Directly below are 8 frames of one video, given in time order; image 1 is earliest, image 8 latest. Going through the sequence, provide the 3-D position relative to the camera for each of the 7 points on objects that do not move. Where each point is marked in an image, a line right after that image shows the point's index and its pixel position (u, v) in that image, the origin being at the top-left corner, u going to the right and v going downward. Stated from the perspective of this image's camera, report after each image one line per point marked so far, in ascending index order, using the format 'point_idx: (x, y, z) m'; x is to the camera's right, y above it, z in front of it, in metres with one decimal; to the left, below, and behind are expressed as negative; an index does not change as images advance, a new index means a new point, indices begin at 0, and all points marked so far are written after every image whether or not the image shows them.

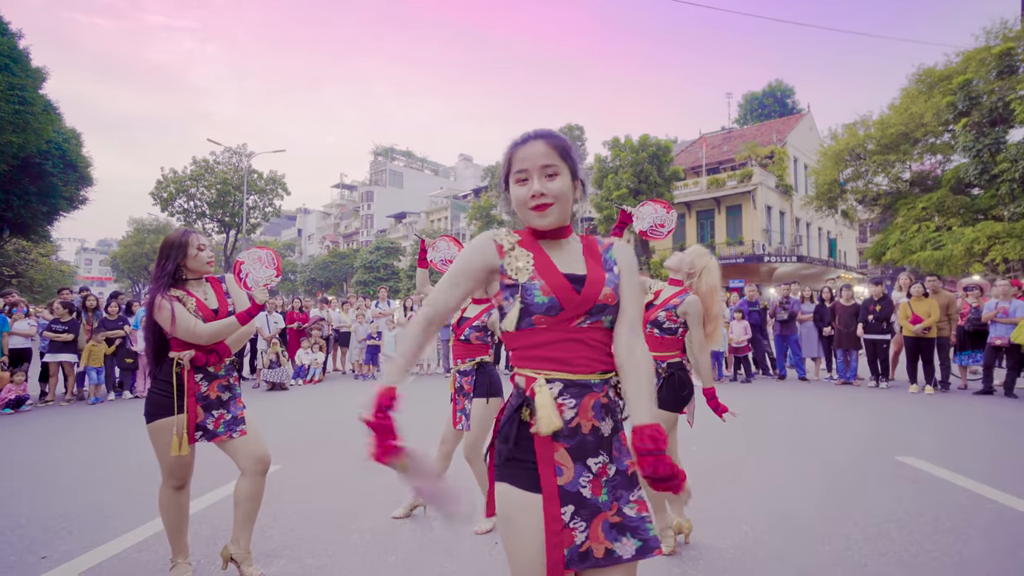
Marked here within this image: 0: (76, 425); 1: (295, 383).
0: (-5.6, -1.6, +7.6) m
1: (-3.6, -1.6, +10.3) m
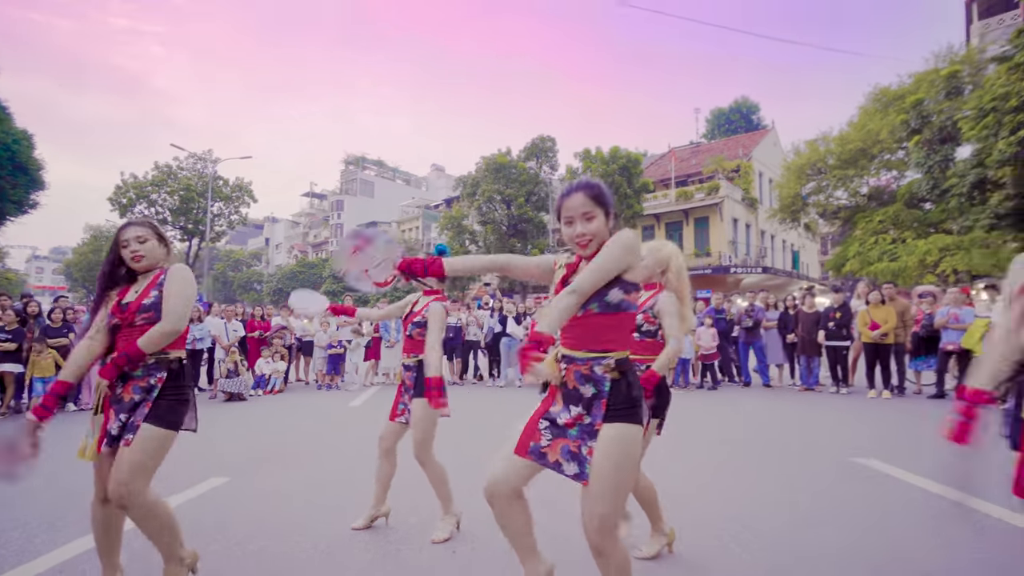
0: (-6.0, -1.7, +7.2) m
1: (-4.2, -1.7, +10.0) m
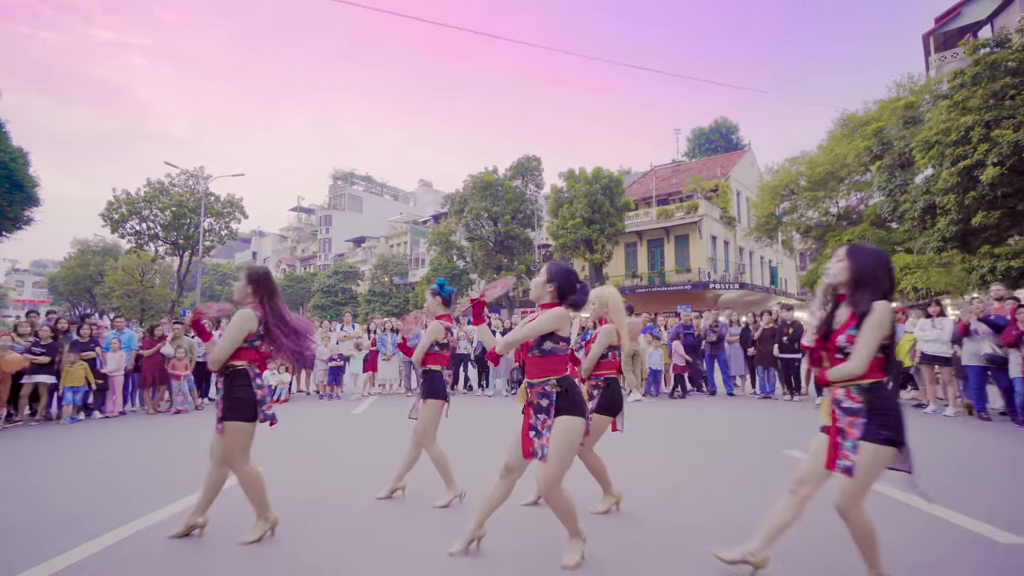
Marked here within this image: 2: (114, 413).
0: (-6.2, -1.9, +8.0) m
1: (-4.4, -2.0, +10.8) m
2: (-6.2, -1.9, +9.7) m
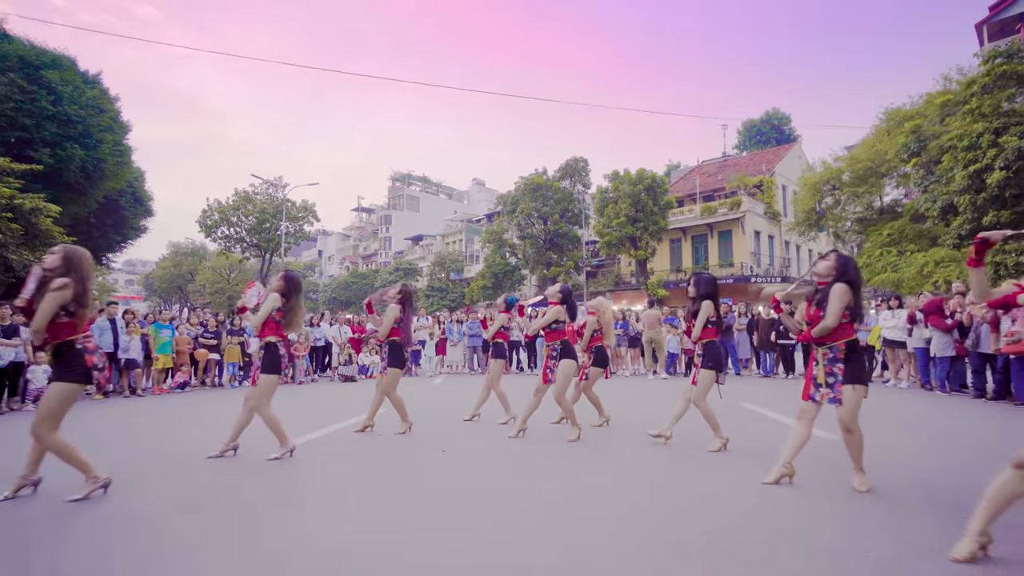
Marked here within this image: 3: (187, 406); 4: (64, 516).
0: (-5.4, -1.9, +11.1) m
1: (-3.4, -2.0, +13.7) m
2: (-5.4, -1.9, +12.7) m
3: (-5.2, -1.8, +9.8) m
4: (-3.0, -1.5, +4.0) m
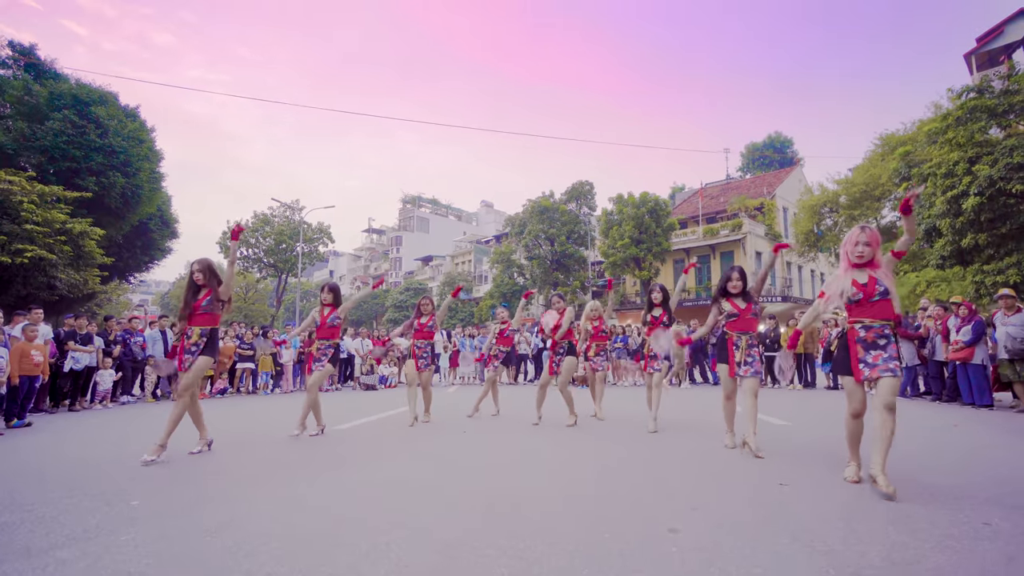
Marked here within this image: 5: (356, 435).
0: (-5.3, -2.3, +12.2) m
1: (-3.2, -2.5, +14.9) m
2: (-5.2, -2.3, +13.9) m
3: (-5.1, -2.1, +10.9) m
4: (-2.9, -1.6, +5.2) m
5: (-1.8, -1.7, +7.1) m
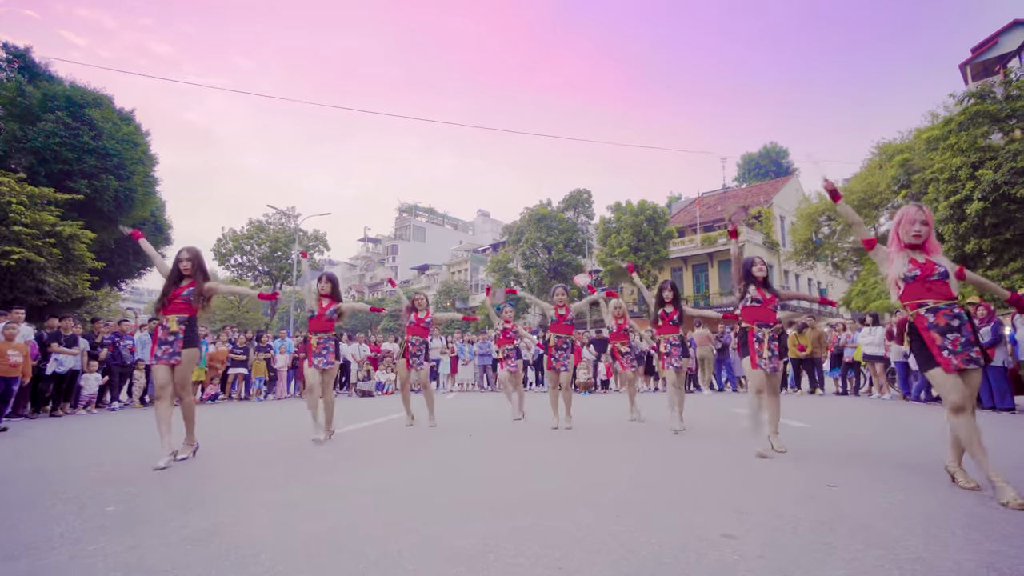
0: (-5.2, -2.3, +11.8) m
1: (-3.2, -2.5, +14.5) m
2: (-5.2, -2.4, +13.5) m
3: (-5.1, -2.1, +10.5) m
4: (-2.9, -1.5, +4.8) m
5: (-1.8, -1.7, +6.7) m
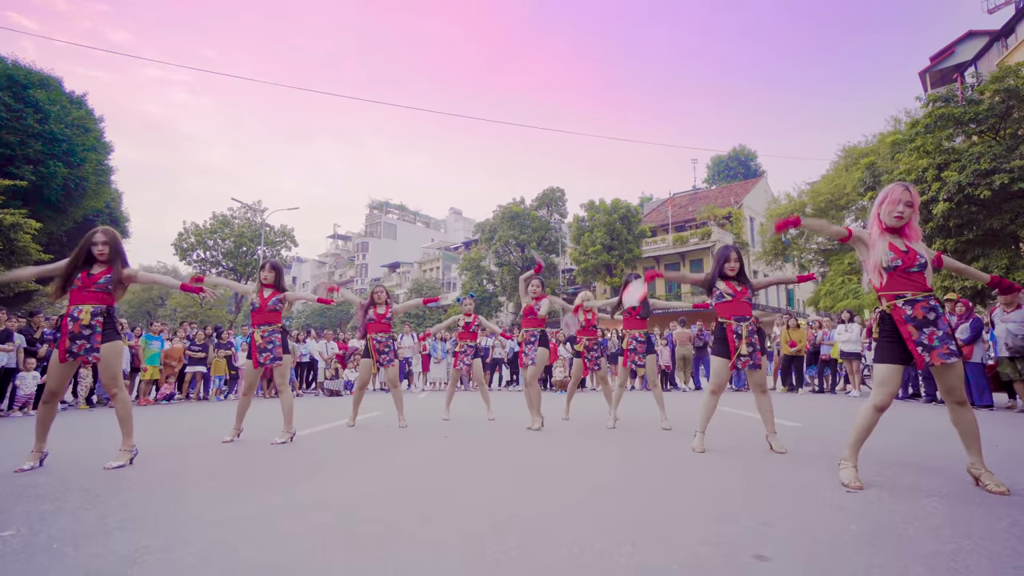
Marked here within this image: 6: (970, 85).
0: (-5.7, -2.2, +11.2) m
1: (-3.8, -2.4, +13.9) m
2: (-5.7, -2.3, +12.9) m
3: (-5.5, -2.0, +9.9) m
4: (-3.0, -1.4, +4.3) m
5: (-2.0, -1.6, +6.3) m
6: (+13.8, +6.1, +18.1) m
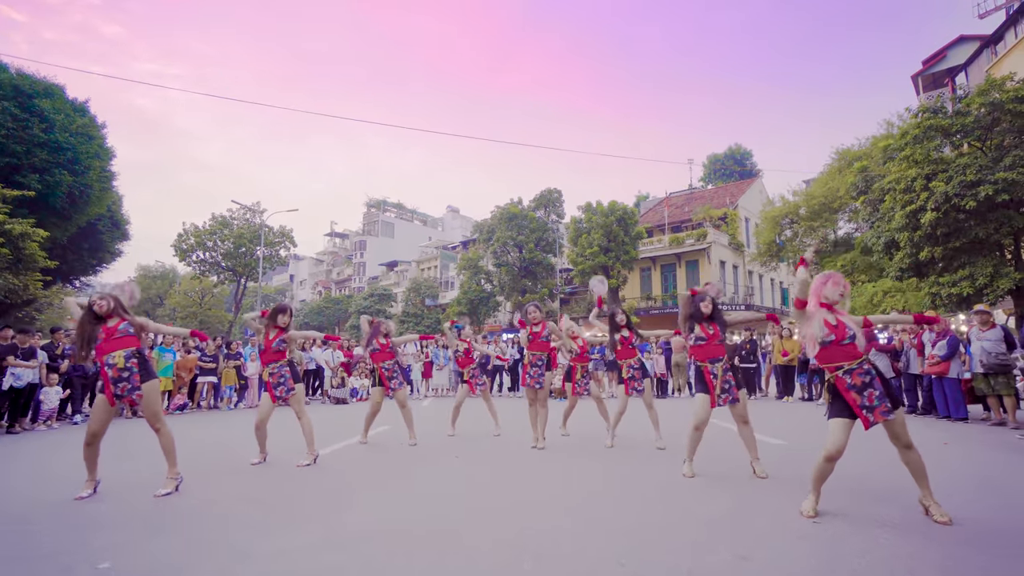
0: (-5.7, -2.4, +11.6) m
1: (-3.8, -2.7, +14.3) m
2: (-5.7, -2.5, +13.3) m
3: (-5.4, -2.3, +10.3) m
4: (-3.0, -1.7, +4.7) m
5: (-2.0, -1.9, +6.7) m
6: (+13.7, +5.9, +18.6) m
